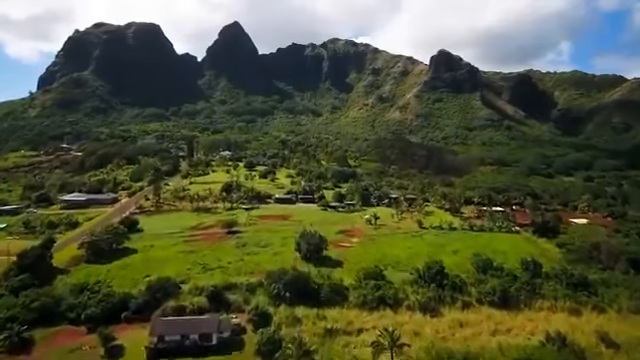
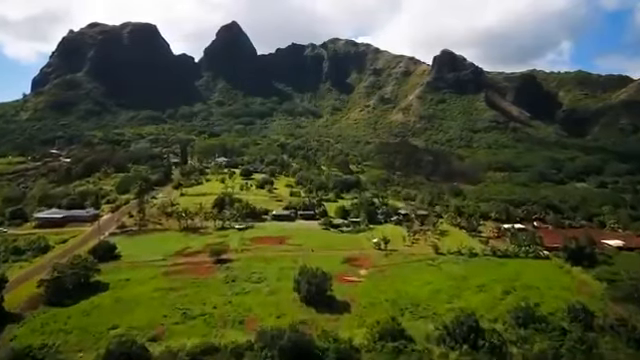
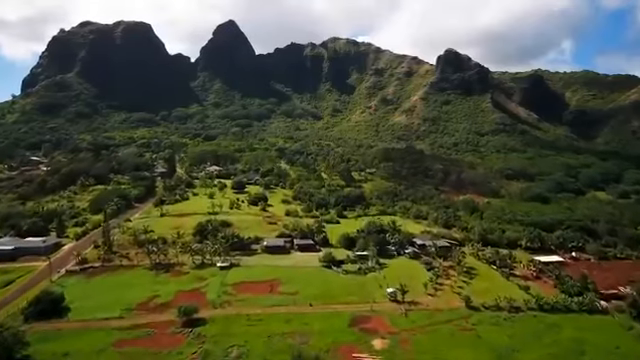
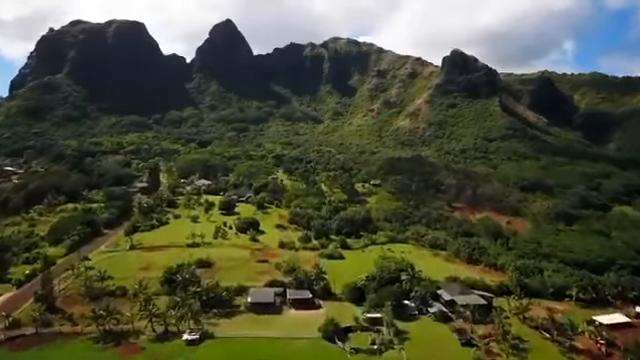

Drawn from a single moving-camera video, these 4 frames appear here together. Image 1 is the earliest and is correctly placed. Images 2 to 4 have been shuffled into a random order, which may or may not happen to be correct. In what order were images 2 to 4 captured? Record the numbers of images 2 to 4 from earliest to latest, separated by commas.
2, 3, 4
